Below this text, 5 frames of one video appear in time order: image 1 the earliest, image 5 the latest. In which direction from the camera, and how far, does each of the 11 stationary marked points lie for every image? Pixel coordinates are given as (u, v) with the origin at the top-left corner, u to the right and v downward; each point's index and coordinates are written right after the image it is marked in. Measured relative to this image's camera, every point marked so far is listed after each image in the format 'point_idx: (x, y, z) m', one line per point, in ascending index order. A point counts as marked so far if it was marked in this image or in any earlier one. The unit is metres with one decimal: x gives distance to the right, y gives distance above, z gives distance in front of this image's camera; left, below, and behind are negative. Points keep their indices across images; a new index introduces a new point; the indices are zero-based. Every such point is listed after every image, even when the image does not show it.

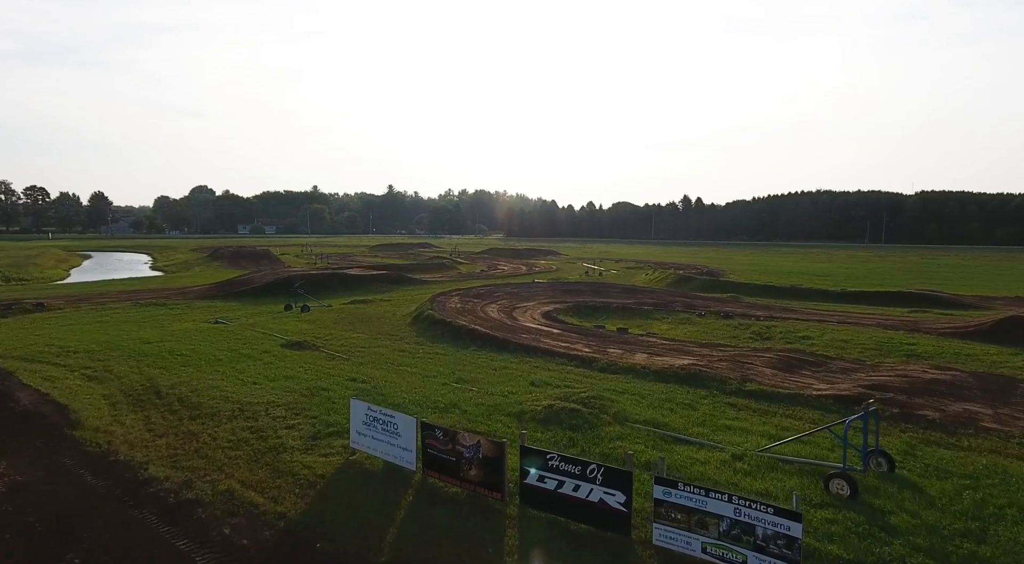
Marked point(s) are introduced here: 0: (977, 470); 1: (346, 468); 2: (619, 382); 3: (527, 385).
0: (+8.1, -3.3, +12.2) m
1: (-3.0, -3.4, +12.7) m
2: (+3.0, -2.8, +19.7) m
3: (+0.4, -2.9, +19.3) m
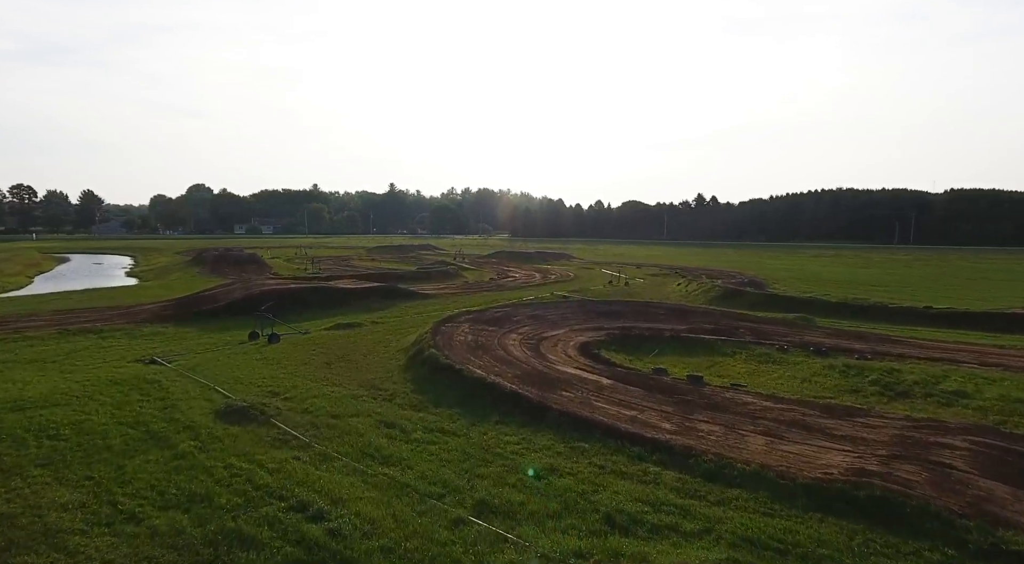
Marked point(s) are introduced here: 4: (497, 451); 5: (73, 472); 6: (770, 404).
0: (+9.1, -4.3, +3.8) m
1: (-2.0, -4.4, +4.3) m
2: (+4.1, -3.8, +11.3) m
3: (+1.4, -3.9, +10.9) m
4: (-0.4, -3.6, +15.1) m
5: (-8.6, -3.7, +13.6) m
6: (+7.1, -3.4, +19.3) m
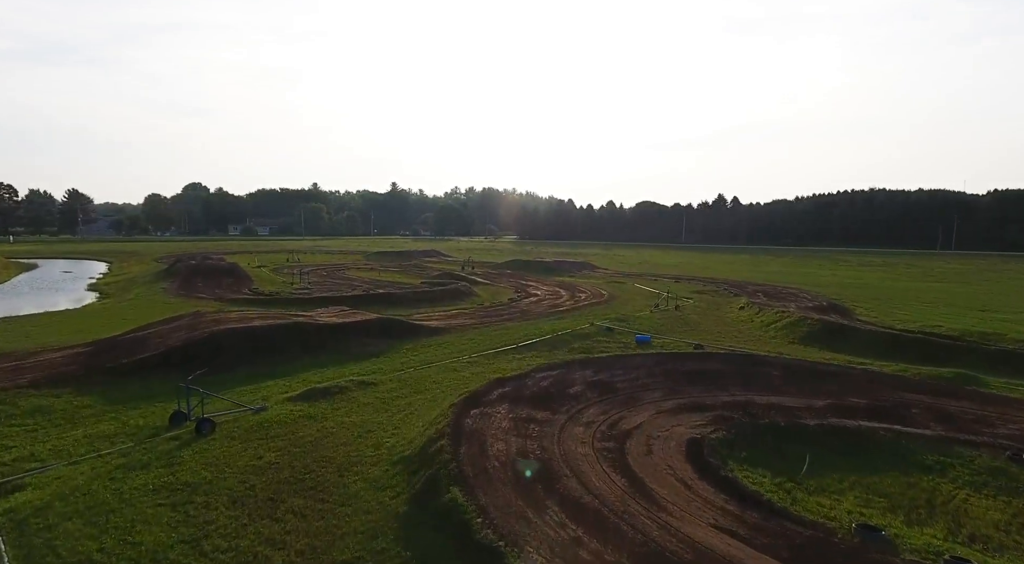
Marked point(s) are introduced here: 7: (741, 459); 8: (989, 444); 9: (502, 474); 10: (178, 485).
0: (+10.8, -6.1, -7.3) m
1: (-0.4, -6.1, -6.7) m
2: (+5.7, -5.6, +0.3) m
3: (+3.1, -5.6, -0.1) m
4: (+1.3, -5.4, +4.0) m
5: (-6.9, -5.5, +2.6) m
6: (+8.8, -5.1, +8.2) m
7: (+5.8, -4.4, +17.6) m
8: (+12.8, -4.3, +18.2) m
9: (-0.2, -4.1, +15.2) m
10: (-7.5, -4.6, +15.5) m
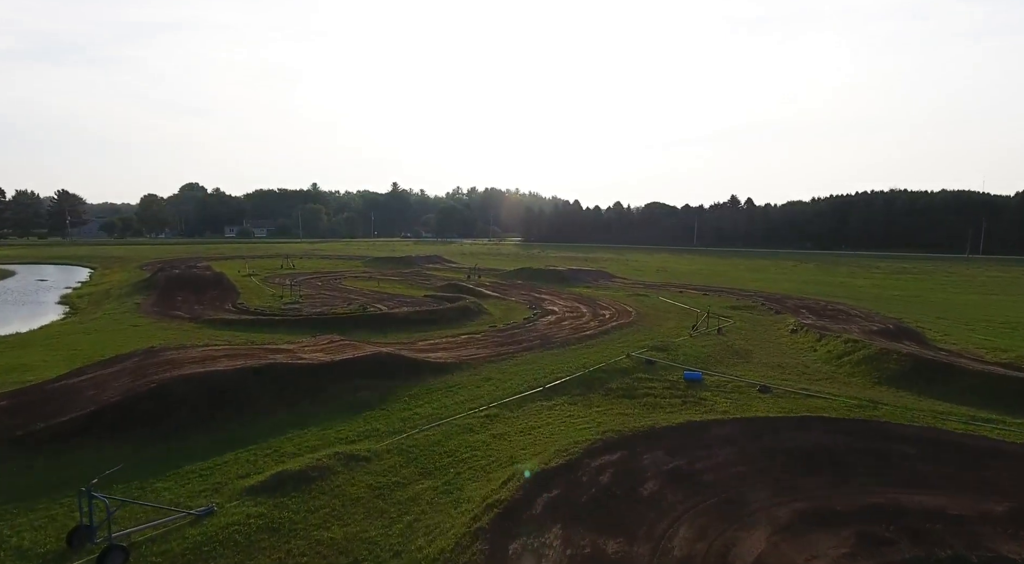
0: (+11.8, -7.3, -14.0) m
1: (+0.7, -7.4, -13.4) m
2: (+6.8, -6.8, -6.4) m
3: (+4.2, -6.8, -6.8) m
4: (+2.4, -6.6, -2.6) m
5: (-5.9, -6.7, -4.1) m
6: (+9.9, -6.3, +1.5) m
7: (+6.8, -5.6, +10.9) m
8: (+13.9, -5.5, +11.6) m
9: (+0.8, -5.3, +8.6) m
10: (-6.4, -5.8, +8.9) m
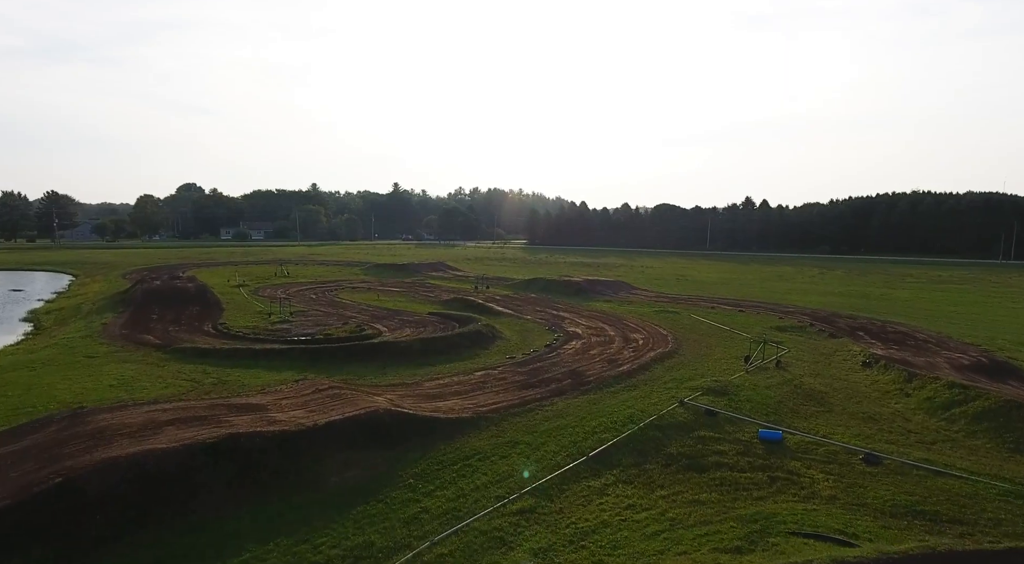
0: (+12.9, -8.6, -20.7) m
1: (+1.8, -8.7, -20.1) m
2: (+7.9, -8.1, -13.2) m
3: (+5.3, -8.2, -13.6) m
4: (+3.5, -7.9, -9.4) m
5: (-4.7, -8.0, -10.8) m
6: (+11.0, -7.7, -5.3) m
7: (+8.0, -6.9, +4.1) m
8: (+15.0, -6.9, +4.8) m
9: (+2.0, -6.6, +1.8) m
10: (-5.3, -7.2, +2.1) m
